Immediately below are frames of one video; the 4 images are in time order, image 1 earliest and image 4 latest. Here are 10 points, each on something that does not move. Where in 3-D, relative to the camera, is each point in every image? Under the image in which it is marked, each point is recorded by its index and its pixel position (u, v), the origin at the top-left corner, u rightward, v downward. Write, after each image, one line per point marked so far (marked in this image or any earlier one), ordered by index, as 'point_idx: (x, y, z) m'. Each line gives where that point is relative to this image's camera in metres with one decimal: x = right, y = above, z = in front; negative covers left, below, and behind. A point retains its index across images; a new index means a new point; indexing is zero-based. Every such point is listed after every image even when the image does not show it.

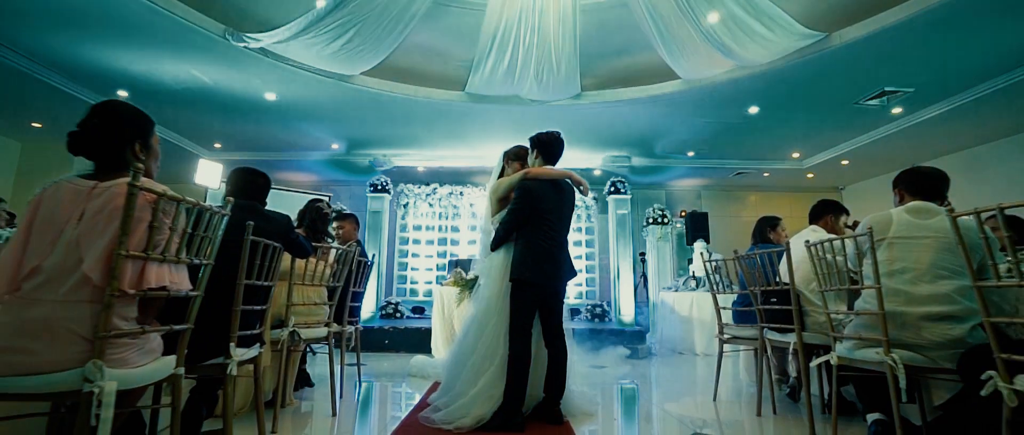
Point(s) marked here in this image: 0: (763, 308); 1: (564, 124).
0: (+1.4, -0.5, +2.7) m
1: (+0.7, +1.3, +6.5) m
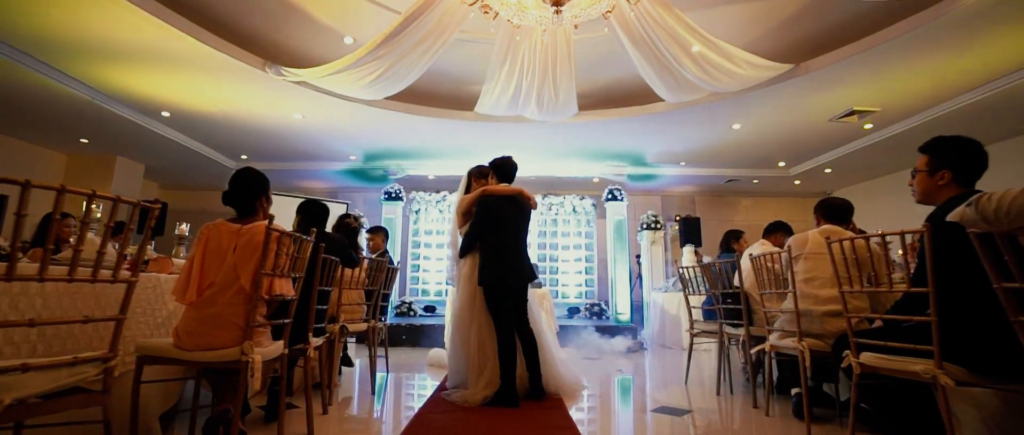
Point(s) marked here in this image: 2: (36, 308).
0: (+1.4, -0.6, +3.3) m
1: (+0.7, +1.2, +7.1) m
2: (-1.5, -0.3, +1.6) m
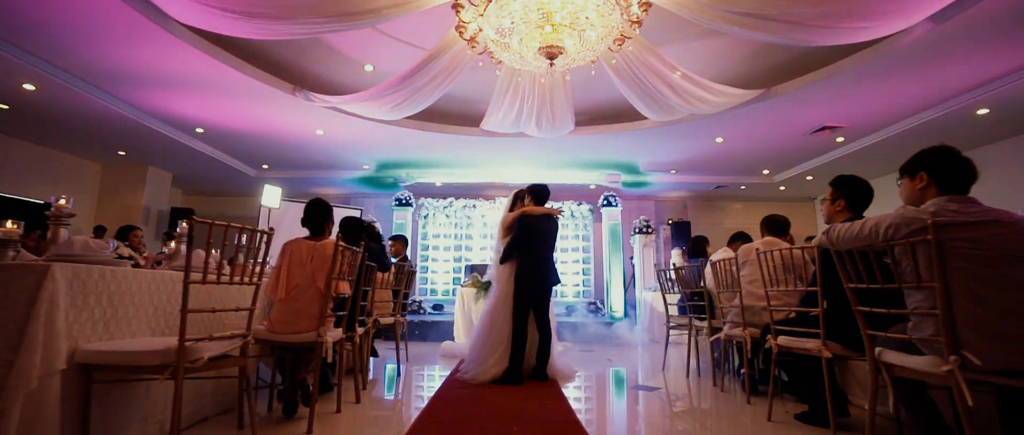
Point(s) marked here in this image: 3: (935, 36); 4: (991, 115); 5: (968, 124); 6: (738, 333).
0: (+1.4, -0.7, +4.0) m
1: (+0.8, +1.1, +7.8) m
2: (-1.5, -0.4, +2.2) m
3: (+3.9, +1.7, +4.5) m
4: (+6.0, +1.3, +6.1) m
5: (+6.0, +1.2, +6.4) m
6: (+1.4, -0.7, +3.1) m
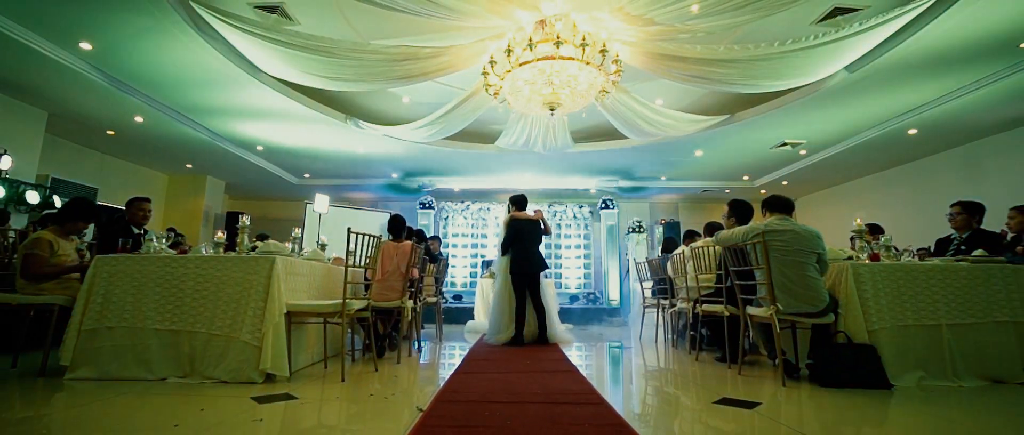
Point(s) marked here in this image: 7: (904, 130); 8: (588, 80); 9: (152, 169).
0: (+1.6, -0.8, +5.3) m
1: (+1.0, +1.0, +9.1) m
2: (-1.4, -0.5, +3.6) m
3: (+4.0, +1.6, +5.7) m
4: (+6.1, +1.2, +7.4) m
5: (+6.1, +1.2, +7.7) m
6: (+1.6, -0.8, +4.4) m
7: (+5.8, +1.3, +7.2) m
8: (+0.8, +1.4, +5.0) m
9: (-7.3, +1.0, +9.9) m
